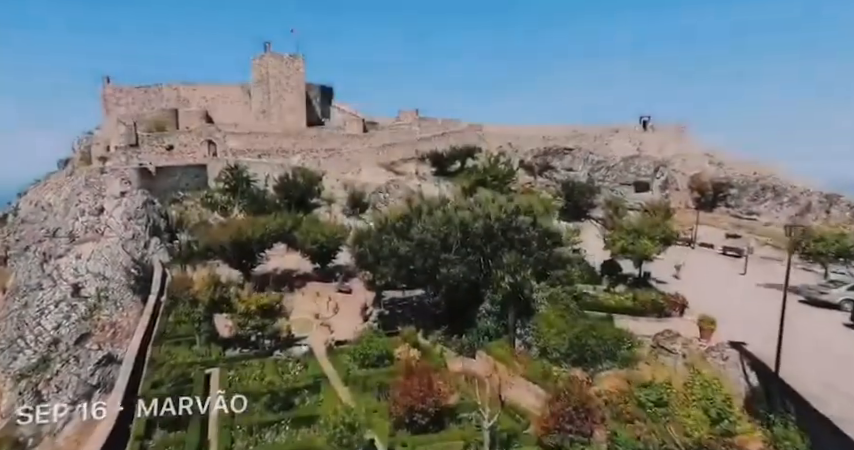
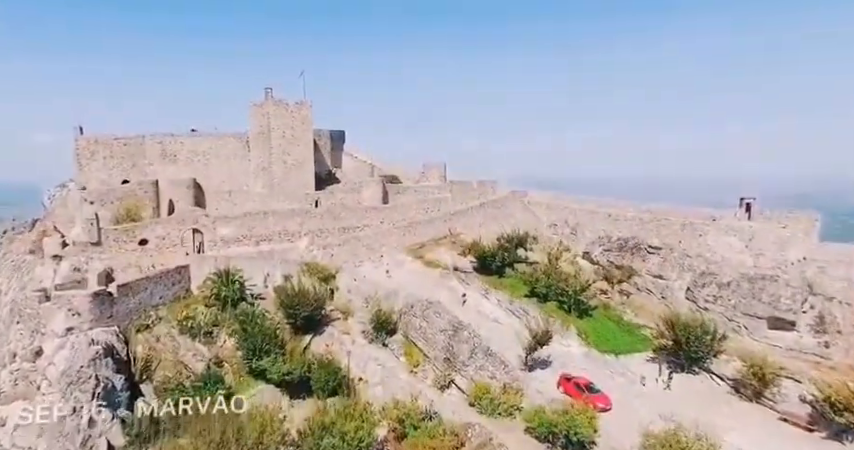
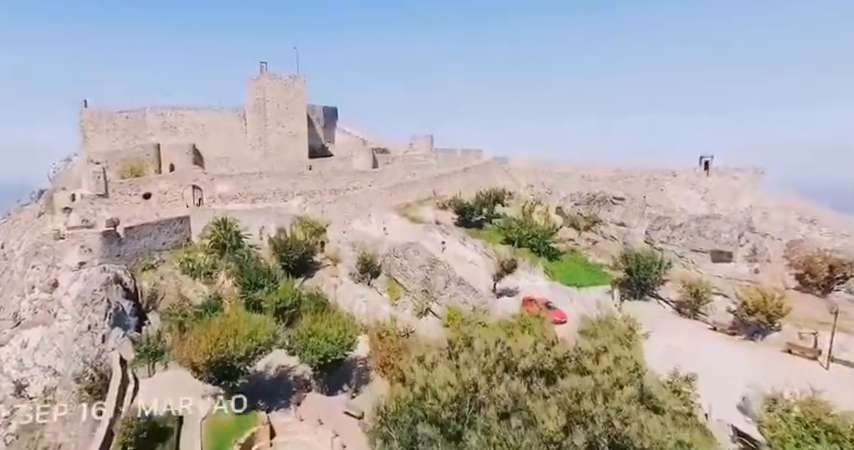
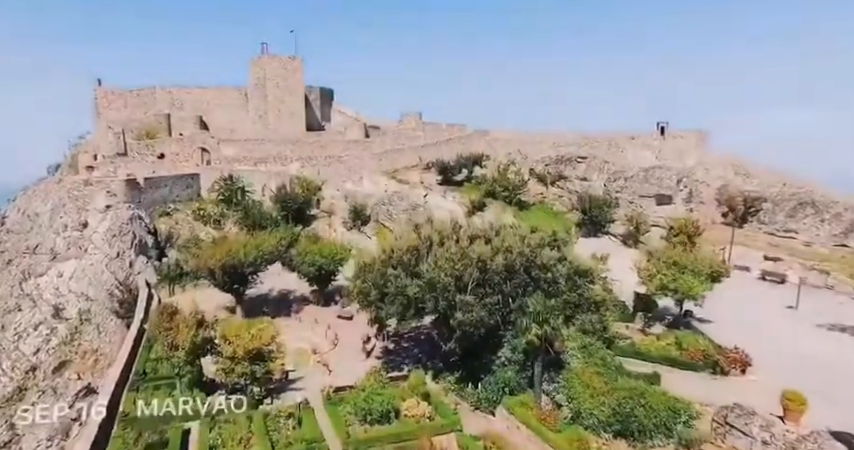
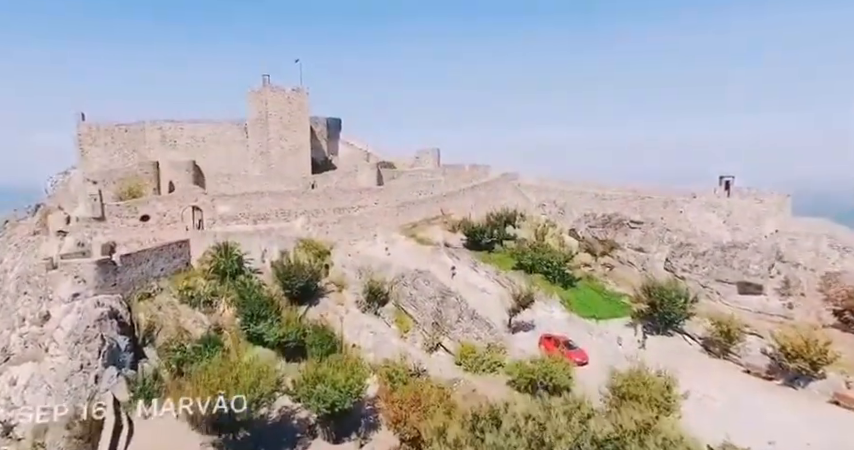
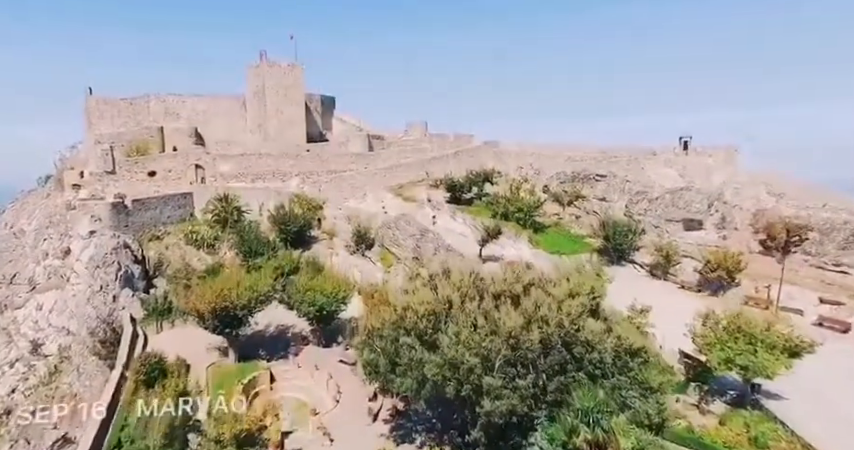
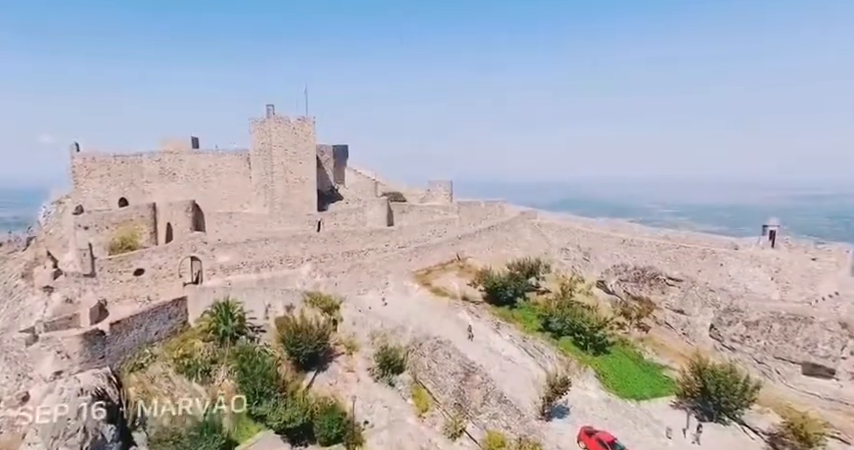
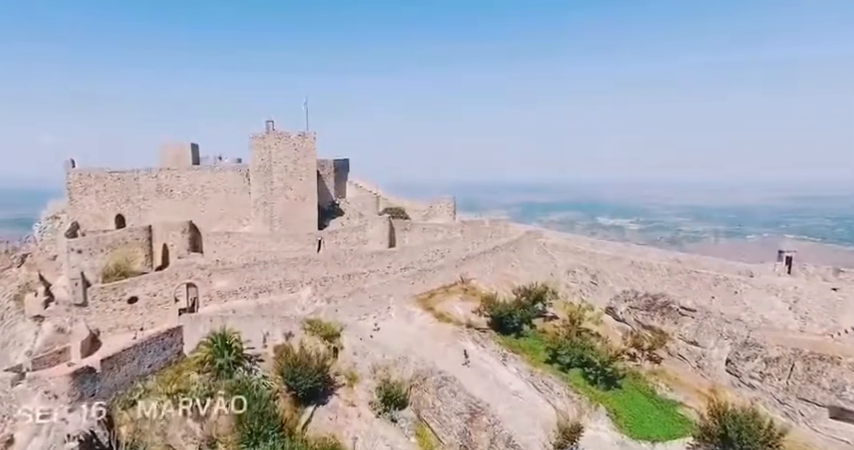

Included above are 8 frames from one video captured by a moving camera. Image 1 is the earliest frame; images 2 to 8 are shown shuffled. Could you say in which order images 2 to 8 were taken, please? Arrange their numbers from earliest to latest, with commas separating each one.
4, 6, 3, 5, 2, 7, 8
